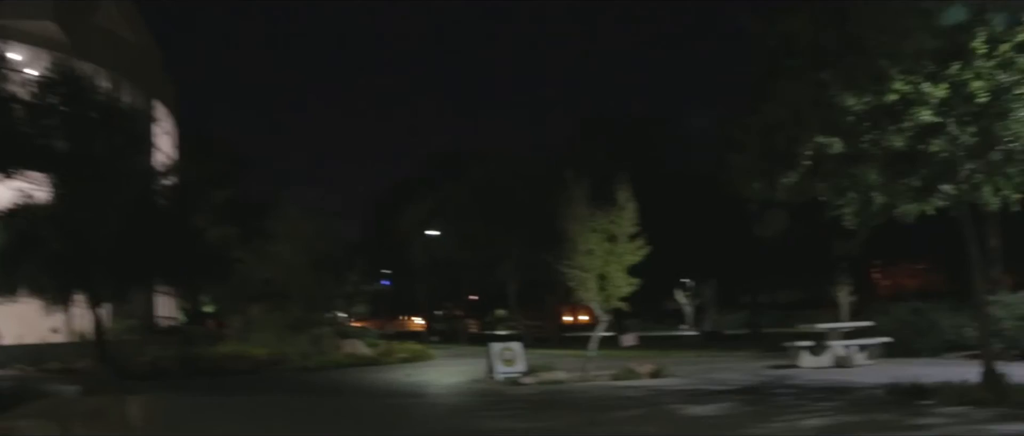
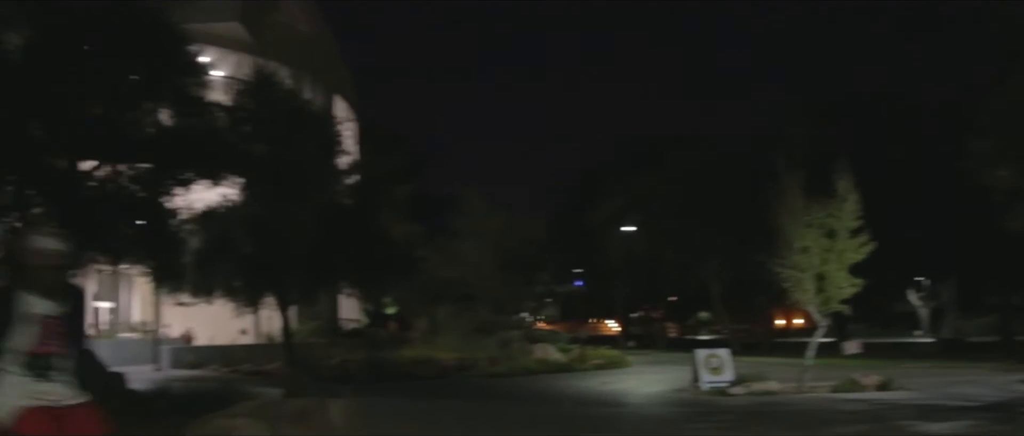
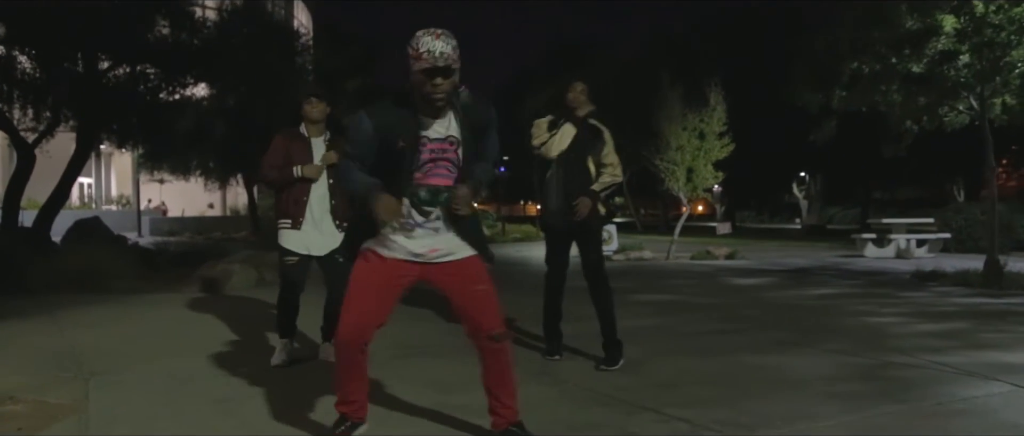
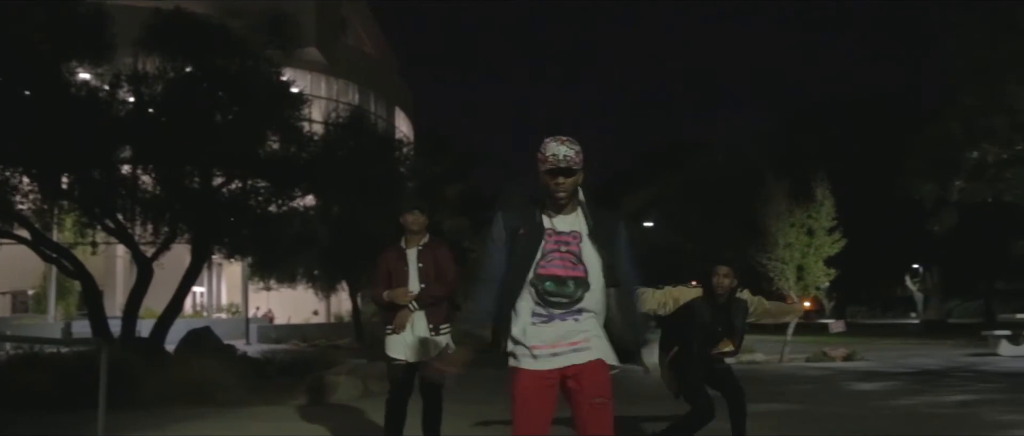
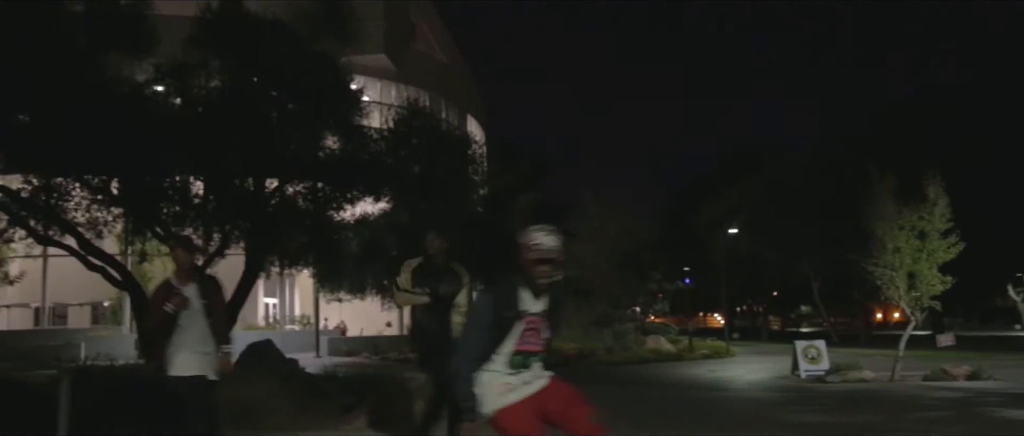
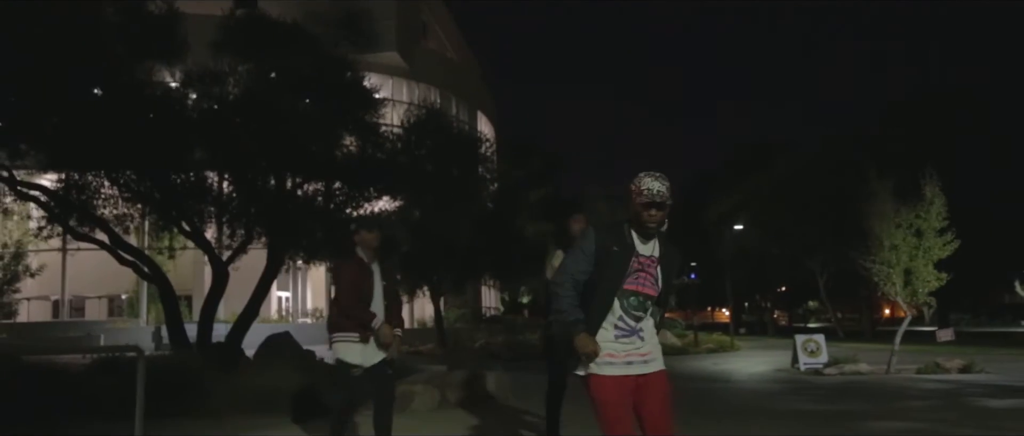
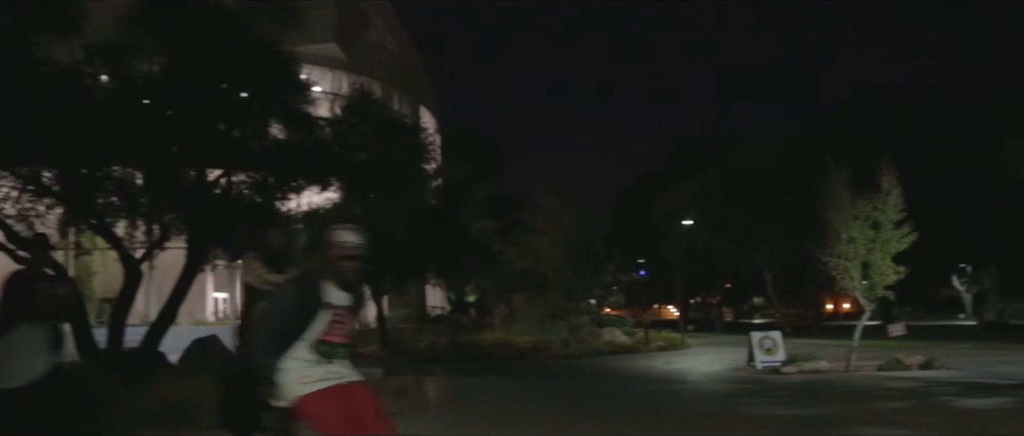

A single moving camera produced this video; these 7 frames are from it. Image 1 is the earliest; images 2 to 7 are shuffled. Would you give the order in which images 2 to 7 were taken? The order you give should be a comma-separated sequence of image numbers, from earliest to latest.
2, 7, 5, 6, 4, 3
